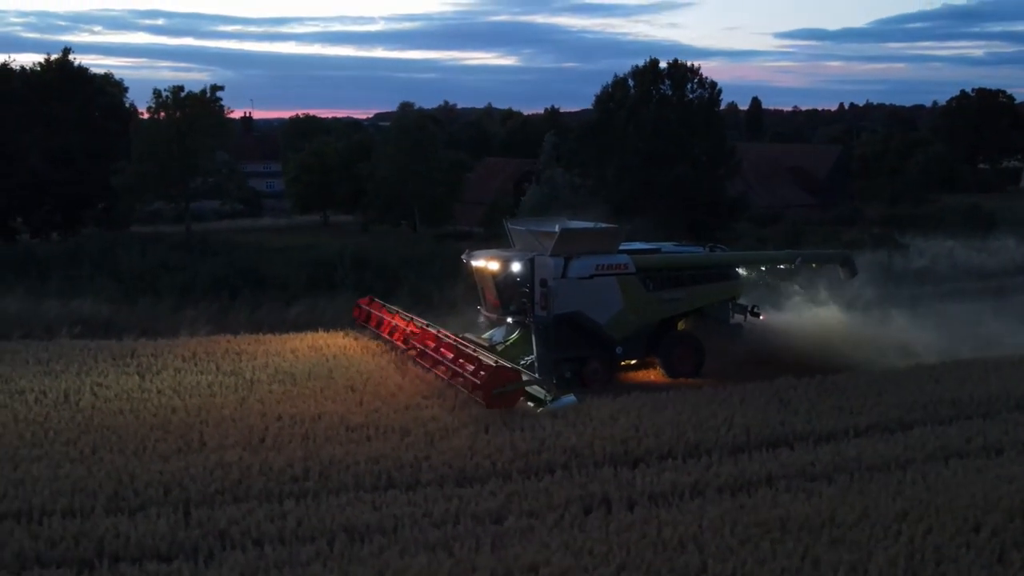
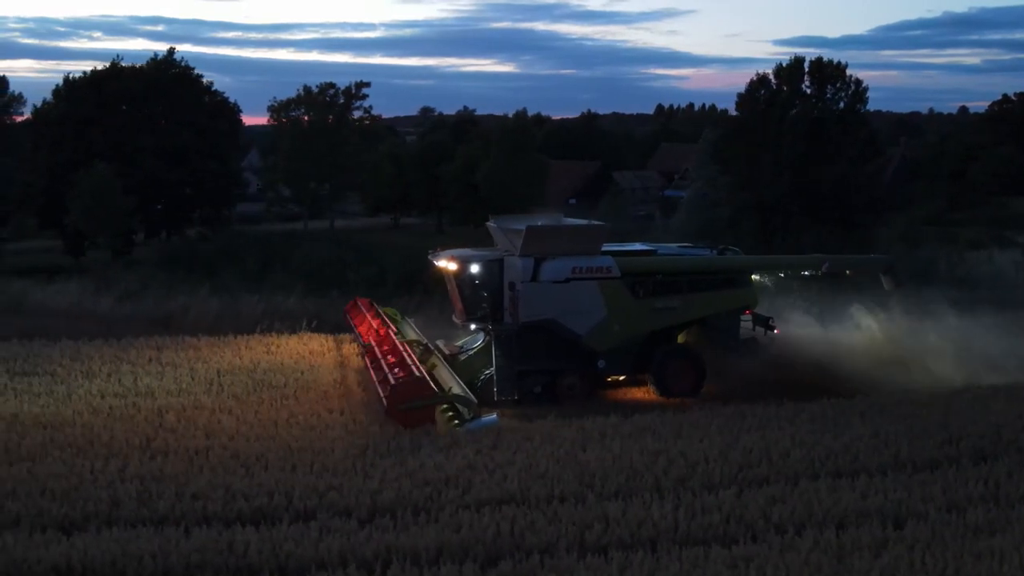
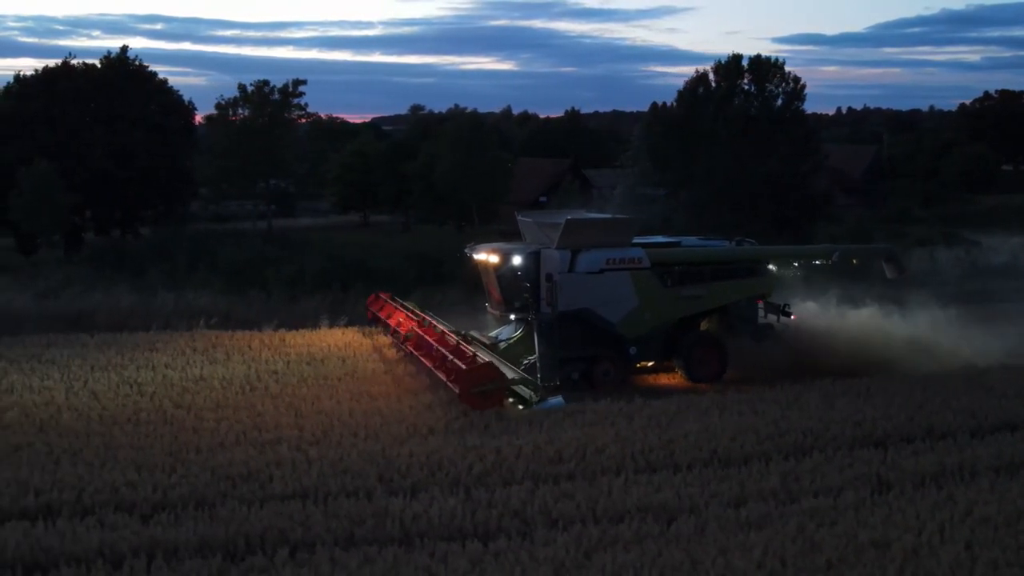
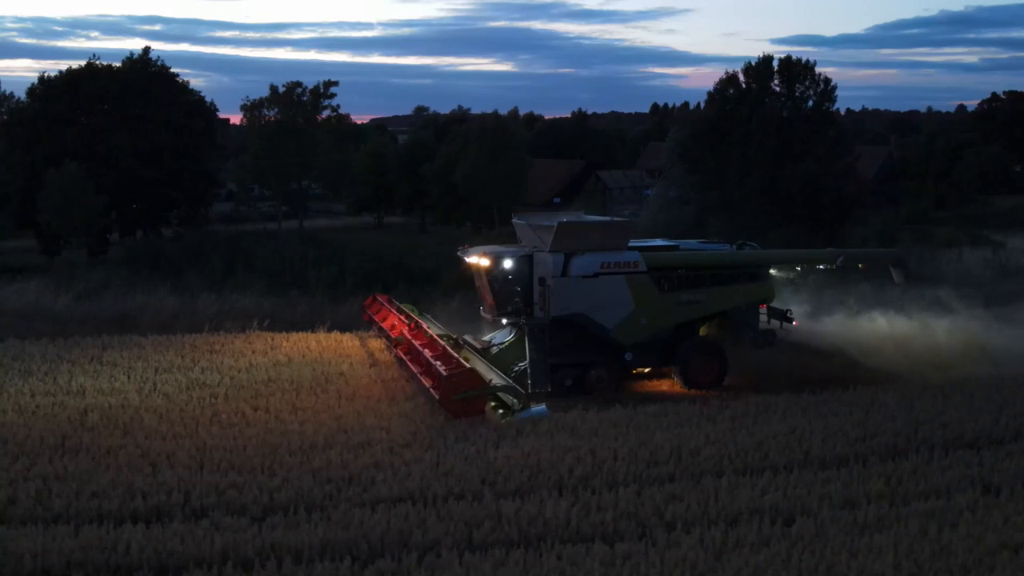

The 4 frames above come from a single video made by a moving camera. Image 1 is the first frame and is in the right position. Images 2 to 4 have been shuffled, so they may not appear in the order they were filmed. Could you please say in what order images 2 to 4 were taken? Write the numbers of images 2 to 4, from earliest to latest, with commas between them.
3, 4, 2
